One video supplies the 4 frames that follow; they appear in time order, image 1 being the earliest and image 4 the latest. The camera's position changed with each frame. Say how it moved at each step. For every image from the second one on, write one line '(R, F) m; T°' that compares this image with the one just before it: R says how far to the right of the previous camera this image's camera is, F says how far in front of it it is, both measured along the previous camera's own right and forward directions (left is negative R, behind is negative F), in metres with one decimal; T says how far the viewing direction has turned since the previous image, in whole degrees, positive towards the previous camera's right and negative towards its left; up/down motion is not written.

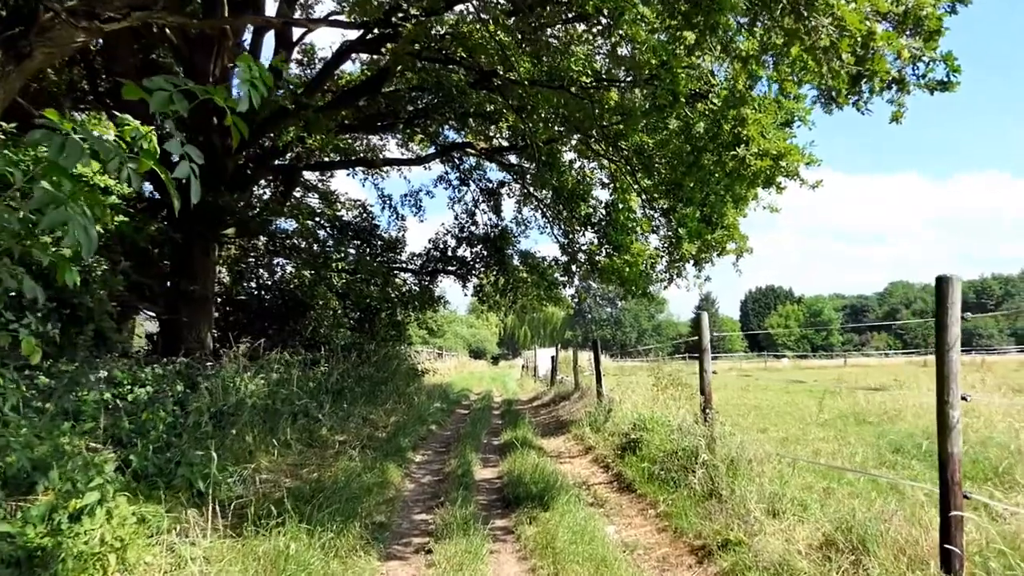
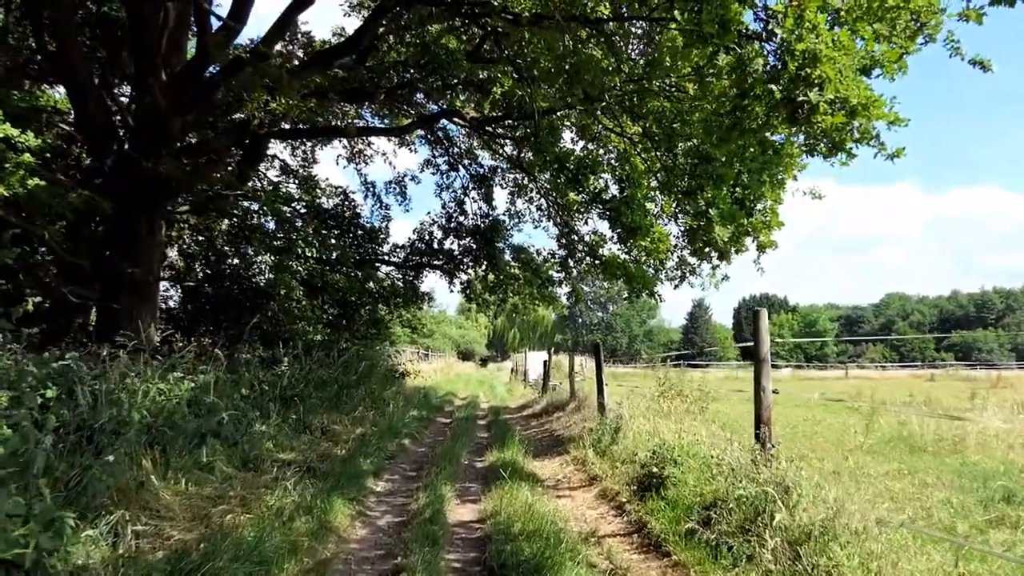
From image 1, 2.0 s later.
(0.0, +1.7) m; +1°
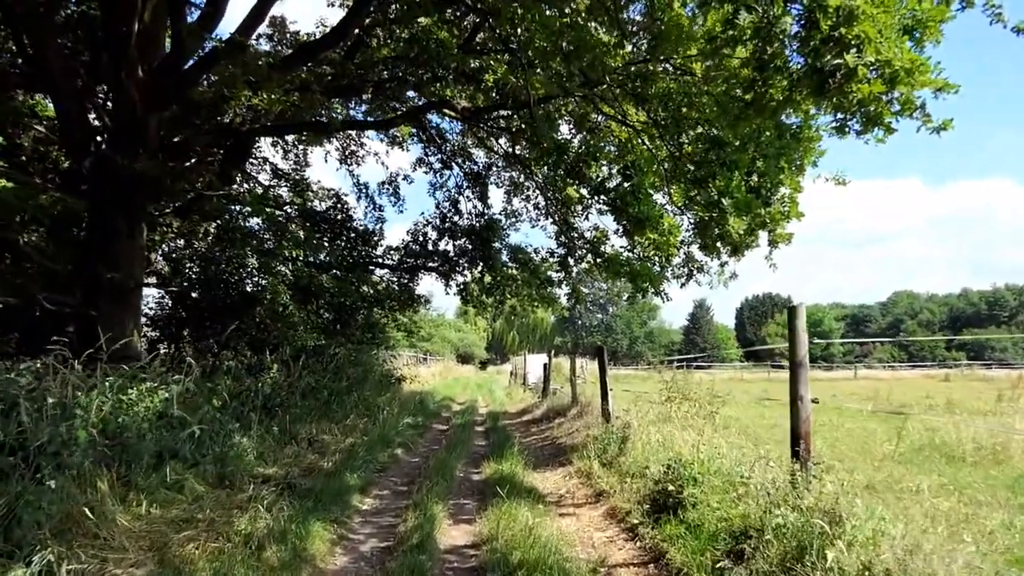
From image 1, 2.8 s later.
(0.0, +0.6) m; 0°
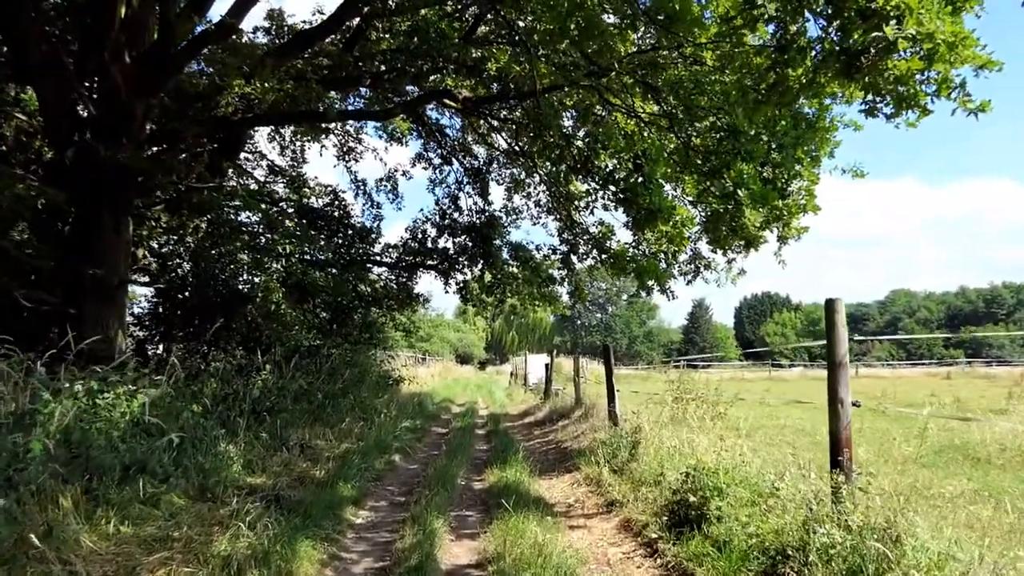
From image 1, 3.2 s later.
(-0.1, +0.4) m; 0°
